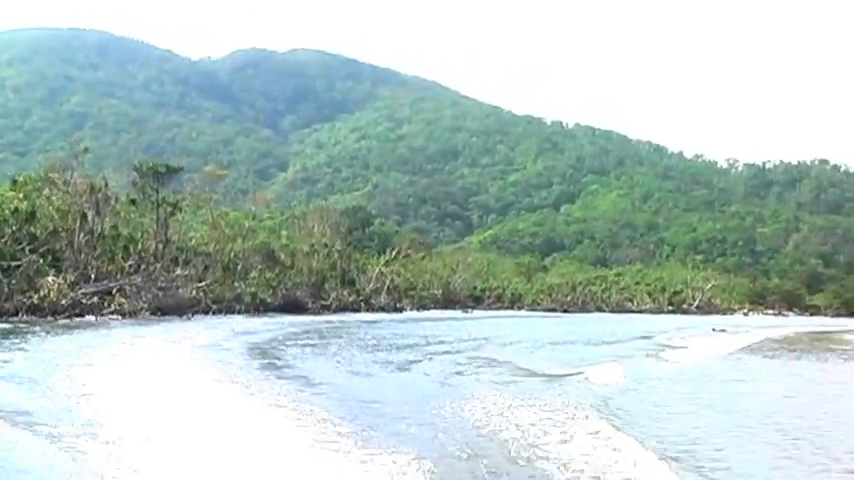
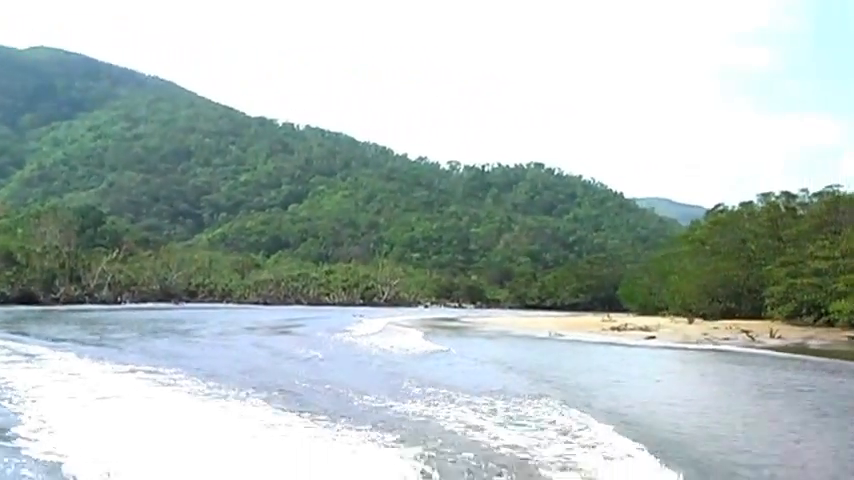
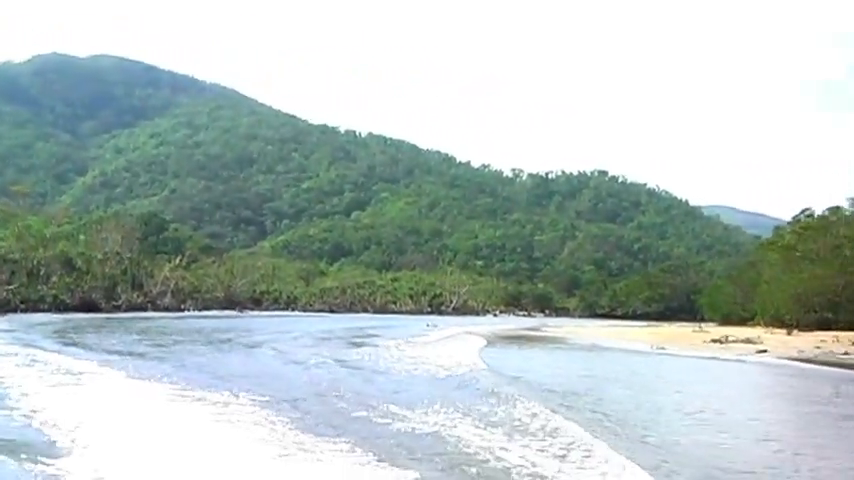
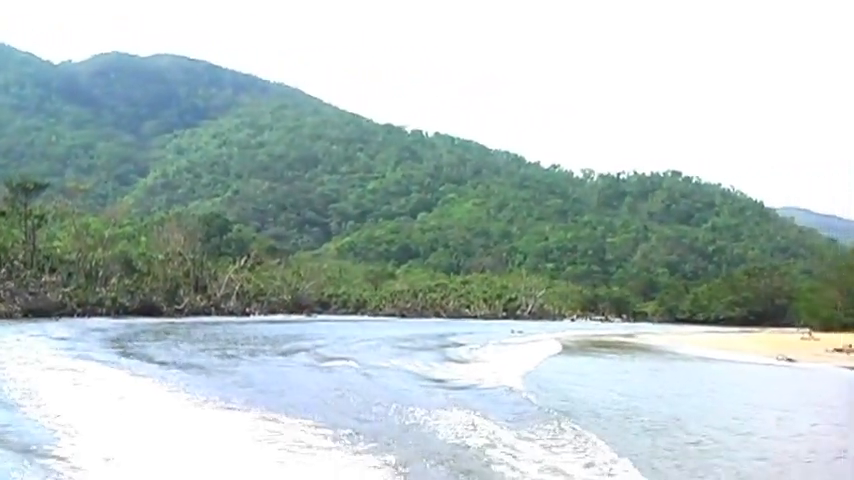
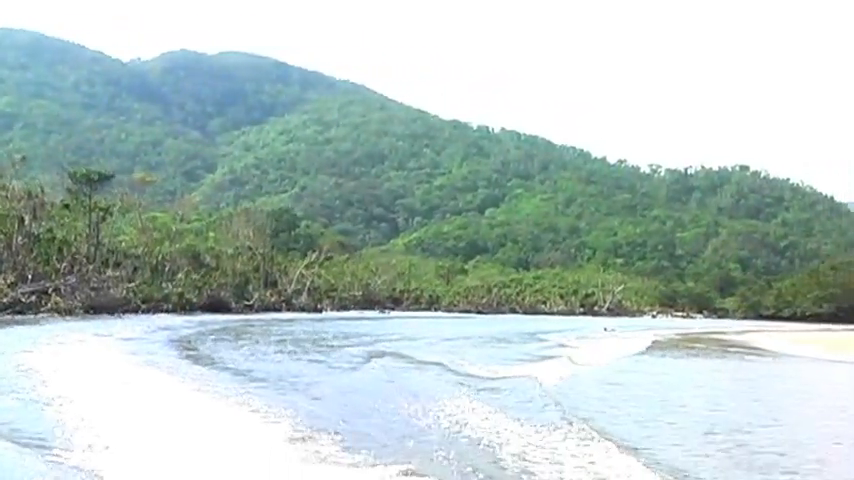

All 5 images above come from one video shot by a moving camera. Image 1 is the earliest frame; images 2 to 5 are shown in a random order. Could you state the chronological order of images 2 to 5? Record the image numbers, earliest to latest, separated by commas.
5, 4, 3, 2
